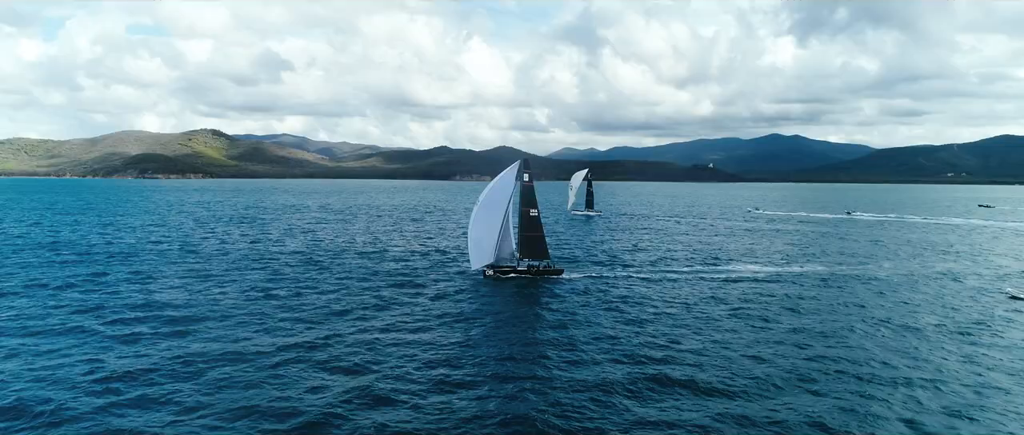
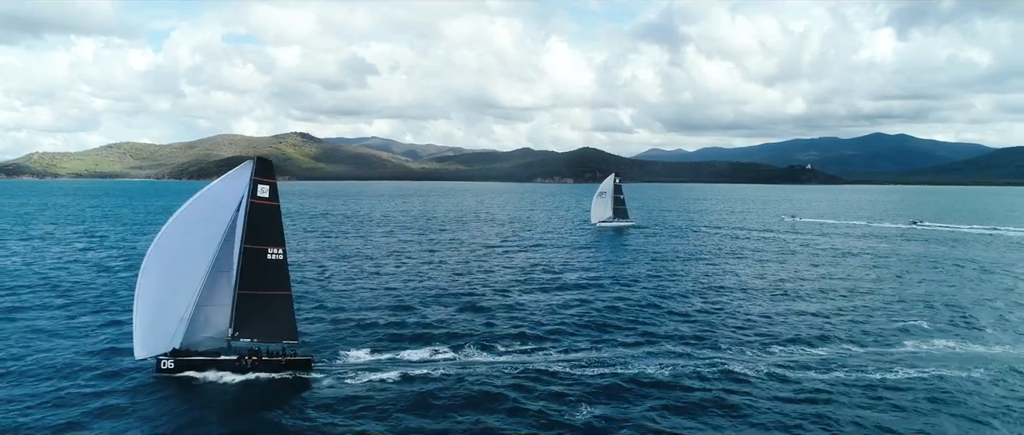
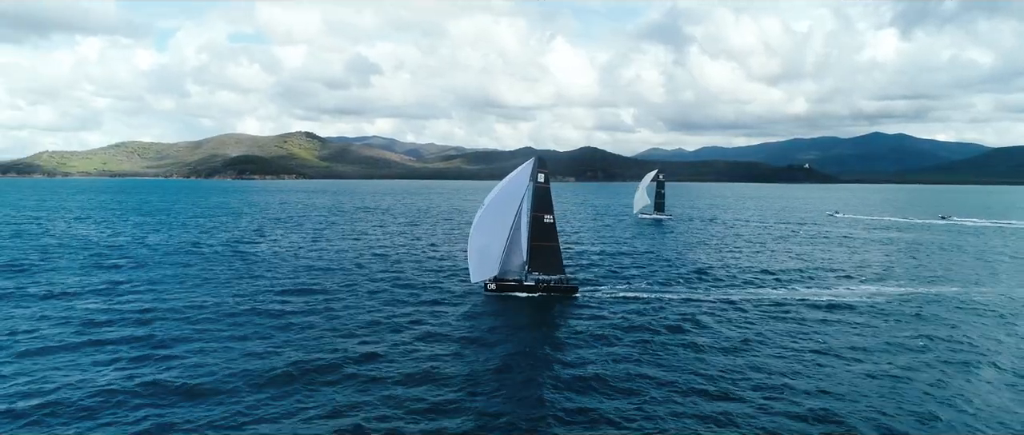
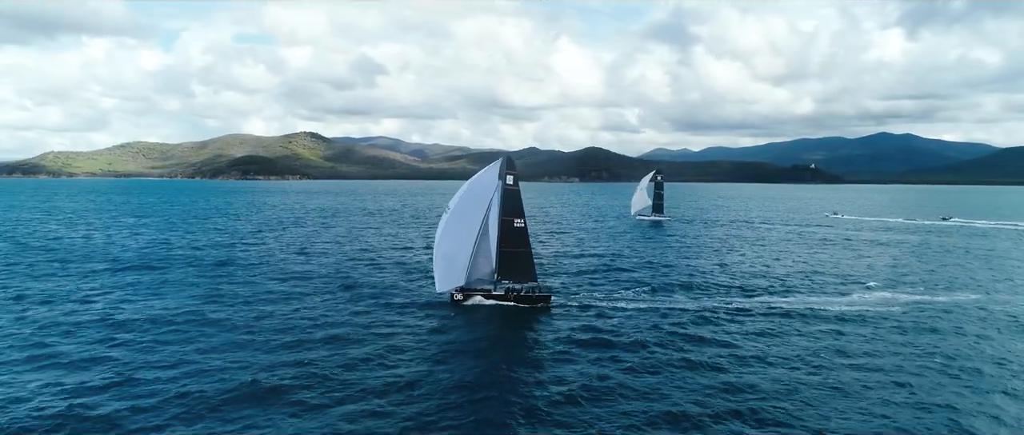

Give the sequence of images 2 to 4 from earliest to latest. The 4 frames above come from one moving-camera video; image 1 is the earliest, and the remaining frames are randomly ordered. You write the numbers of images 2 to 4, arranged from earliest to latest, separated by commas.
3, 4, 2
